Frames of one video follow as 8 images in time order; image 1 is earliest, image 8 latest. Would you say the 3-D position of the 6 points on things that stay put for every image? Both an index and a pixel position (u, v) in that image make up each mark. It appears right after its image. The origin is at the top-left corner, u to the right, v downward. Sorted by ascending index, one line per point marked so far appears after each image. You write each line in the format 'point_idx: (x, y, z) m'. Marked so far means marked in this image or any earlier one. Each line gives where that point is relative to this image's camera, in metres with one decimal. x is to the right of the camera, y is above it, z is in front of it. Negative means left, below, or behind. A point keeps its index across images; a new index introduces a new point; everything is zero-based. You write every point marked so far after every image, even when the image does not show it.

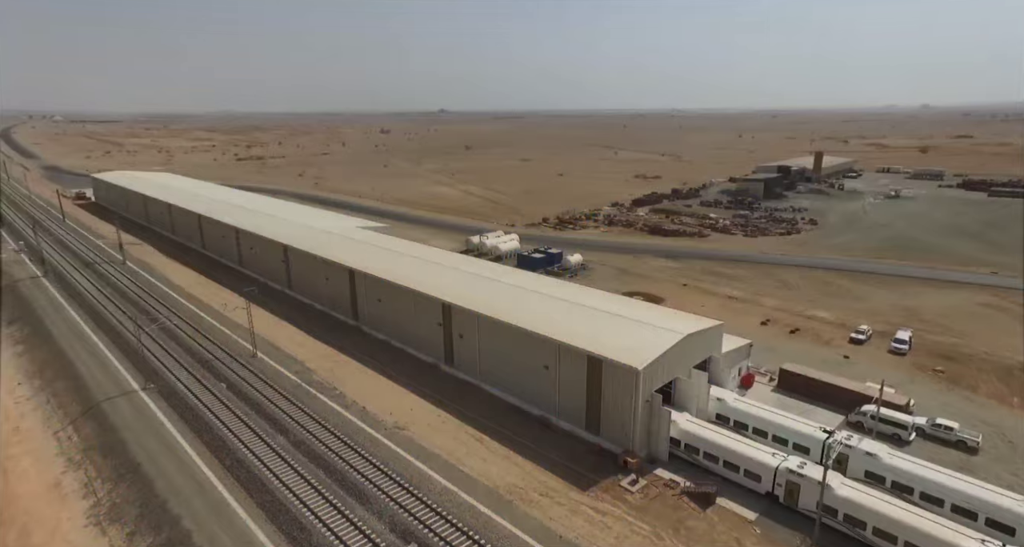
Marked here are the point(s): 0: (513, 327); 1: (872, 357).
0: (-0.1, -1.1, +10.1) m
1: (+8.5, -1.9, +12.9) m
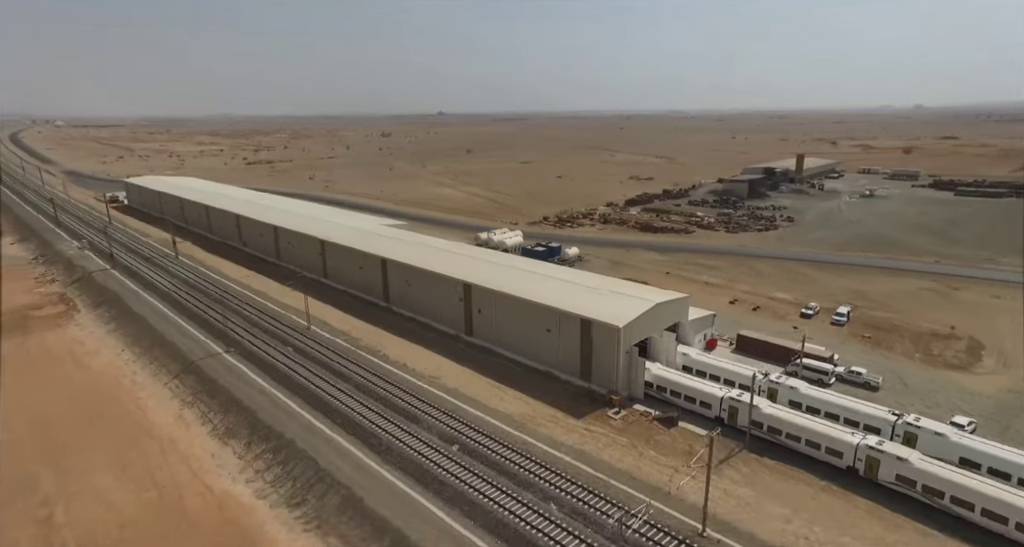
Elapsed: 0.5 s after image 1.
0: (+0.2, -0.7, +13.0) m
1: (+8.8, -1.4, +15.8) m
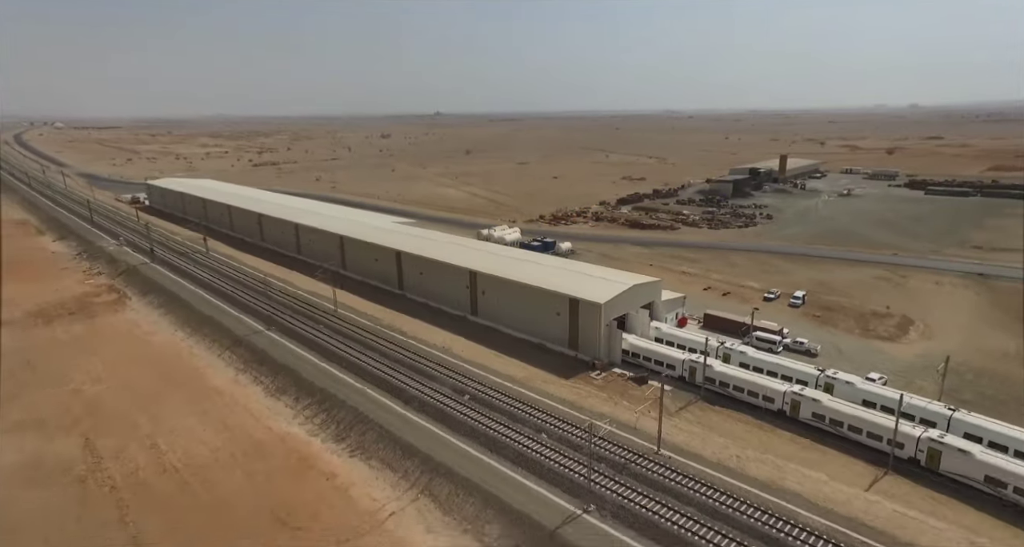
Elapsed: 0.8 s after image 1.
0: (+0.2, -0.3, +15.5) m
1: (+8.8, -1.1, +18.3) m
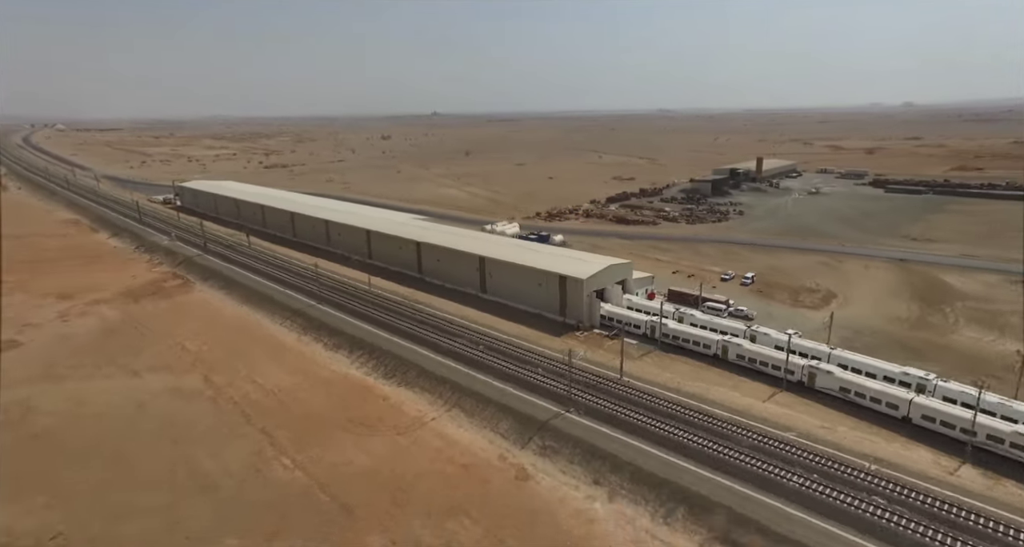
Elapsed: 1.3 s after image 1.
0: (+0.2, +0.3, +19.7) m
1: (+8.8, -0.4, +22.5) m
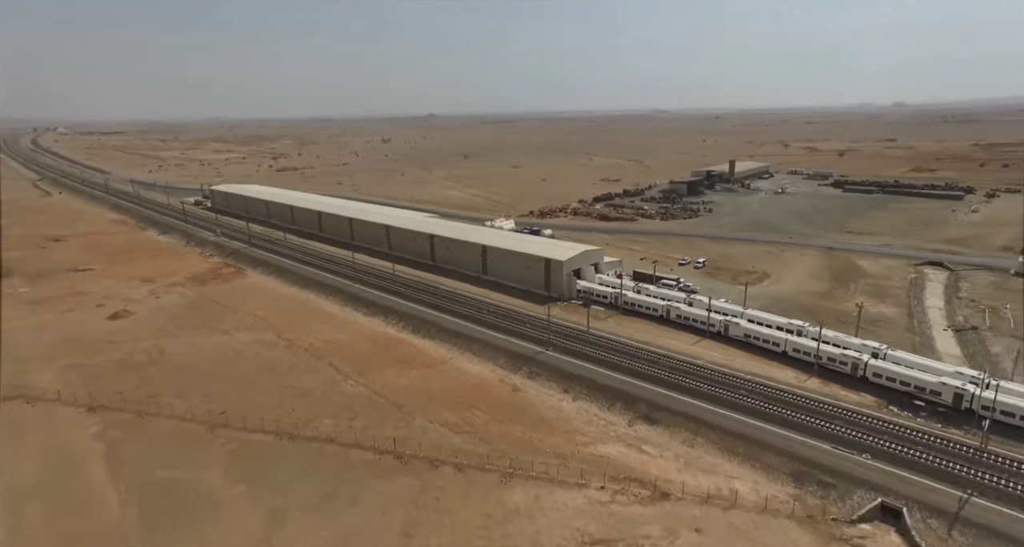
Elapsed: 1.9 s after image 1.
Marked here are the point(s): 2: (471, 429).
0: (+0.1, +0.9, +25.0) m
1: (+8.7, +0.3, +27.9) m
2: (-1.1, -3.8, +14.0) m
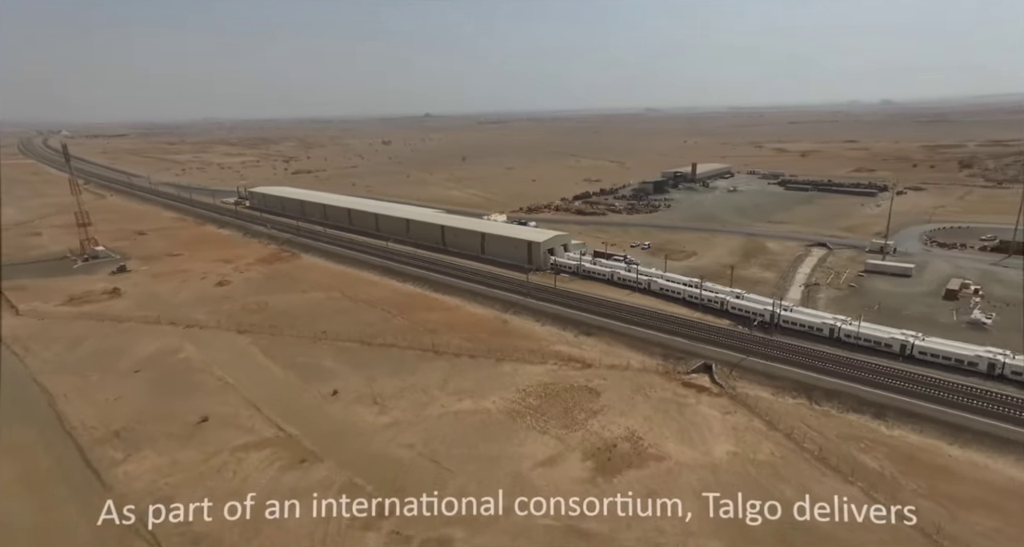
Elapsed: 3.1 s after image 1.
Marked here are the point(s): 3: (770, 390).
0: (-0.4, +2.2, +34.0) m
1: (+8.1, +1.6, +36.9) m
2: (-1.5, -2.6, +23.0) m
3: (+8.3, -3.7, +17.9) m
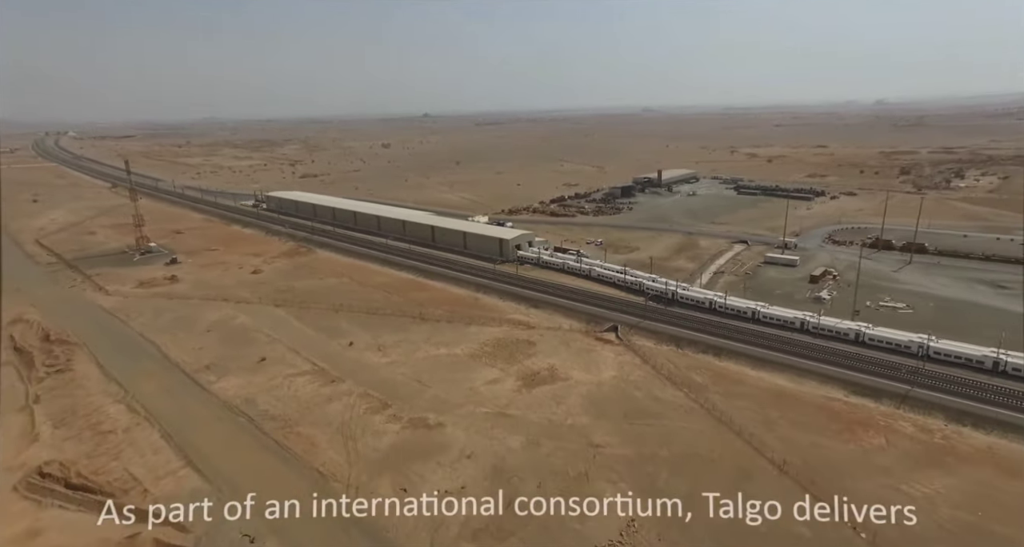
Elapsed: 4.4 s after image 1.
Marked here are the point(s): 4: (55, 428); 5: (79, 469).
0: (-2.2, +2.8, +41.9) m
1: (+6.4, +2.3, +44.8) m
2: (-3.3, -2.0, +30.9) m
3: (+6.5, -3.1, +25.8) m
4: (-15.4, -5.2, +18.8) m
5: (-12.9, -5.8, +16.6) m
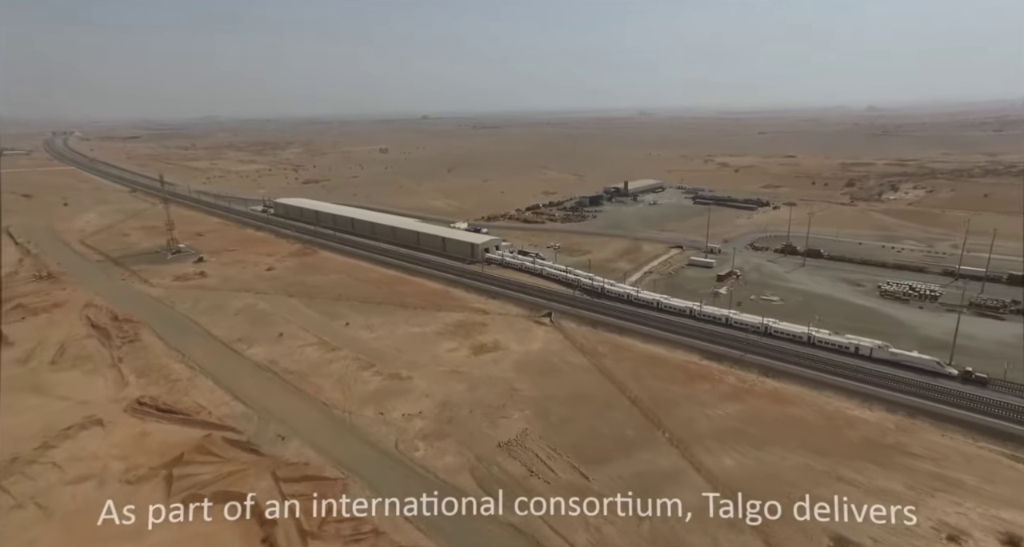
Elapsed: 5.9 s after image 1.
0: (-4.7, +3.0, +49.9) m
1: (+3.9, +2.4, +52.8) m
2: (-5.8, -1.8, +38.9) m
3: (+4.0, -3.0, +33.8) m
4: (-17.9, -5.0, +26.7) m
5: (-15.4, -5.6, +24.6) m
